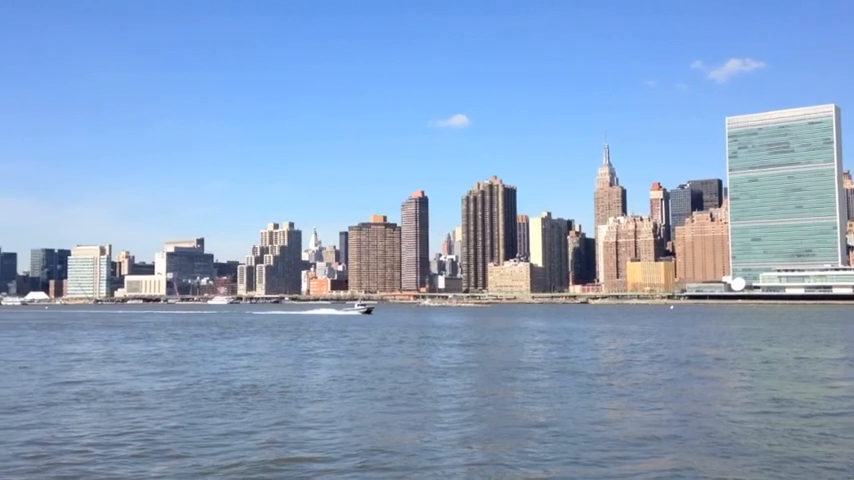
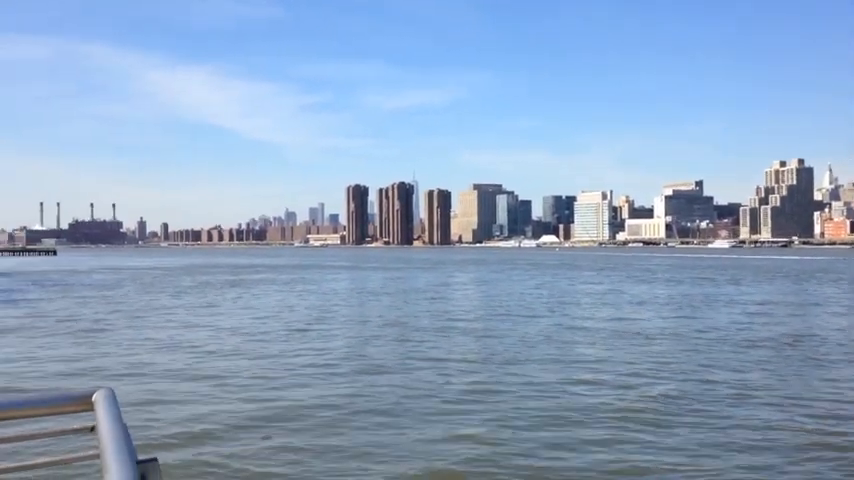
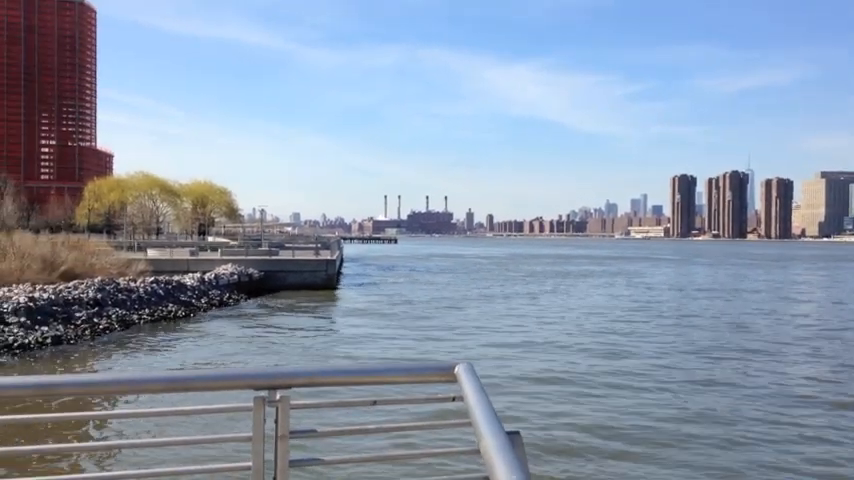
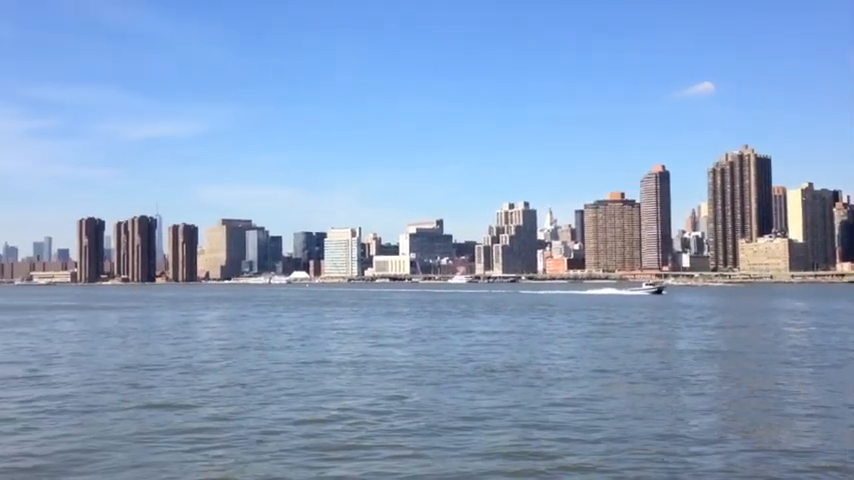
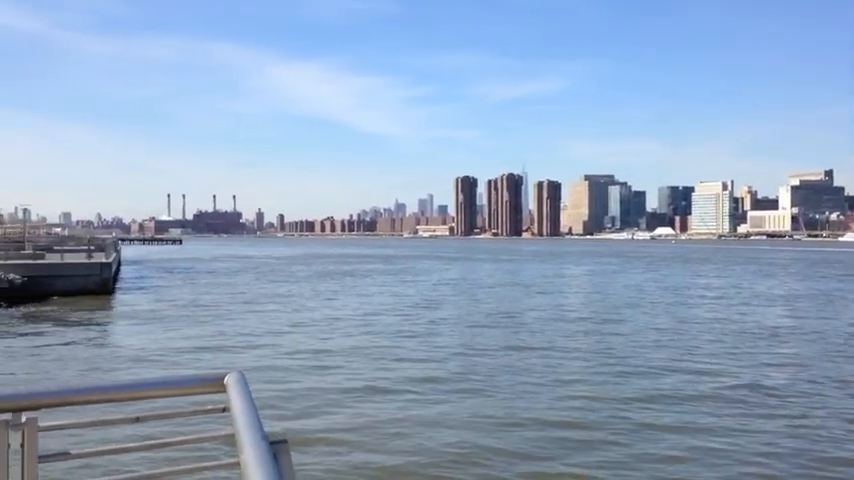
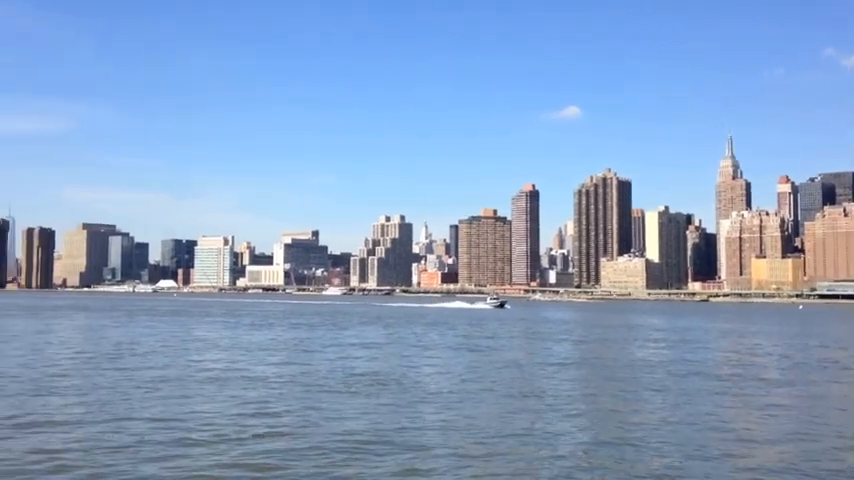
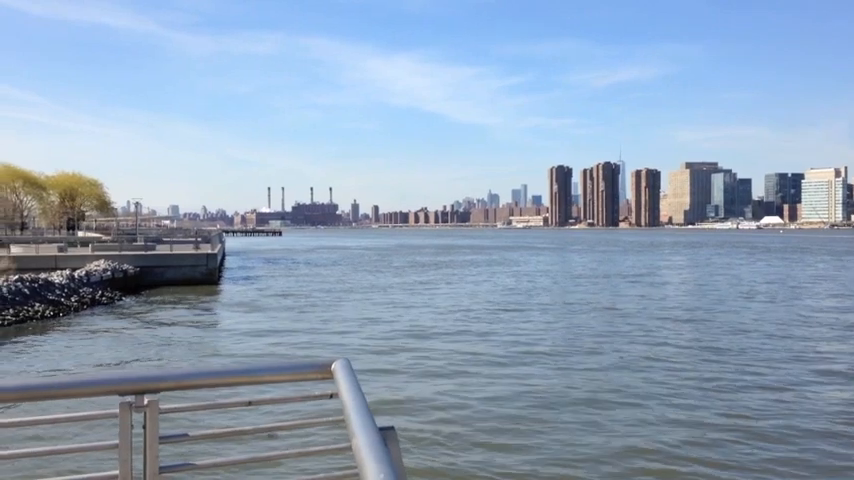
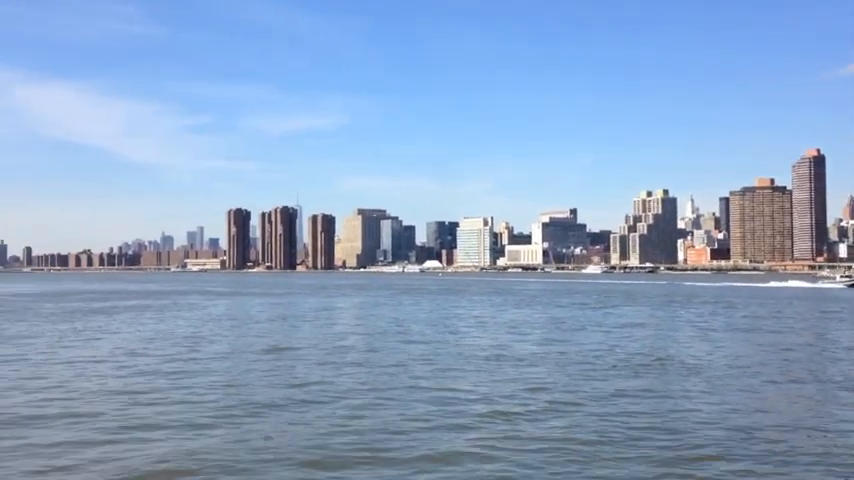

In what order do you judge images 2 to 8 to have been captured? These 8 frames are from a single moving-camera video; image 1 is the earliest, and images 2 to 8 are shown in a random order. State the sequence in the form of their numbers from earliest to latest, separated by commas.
6, 4, 8, 2, 5, 7, 3
